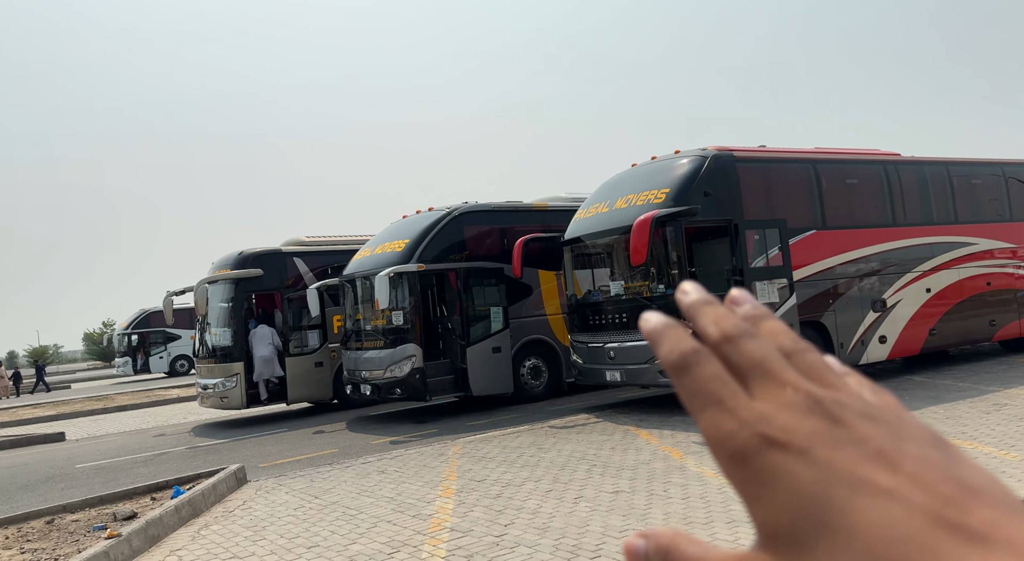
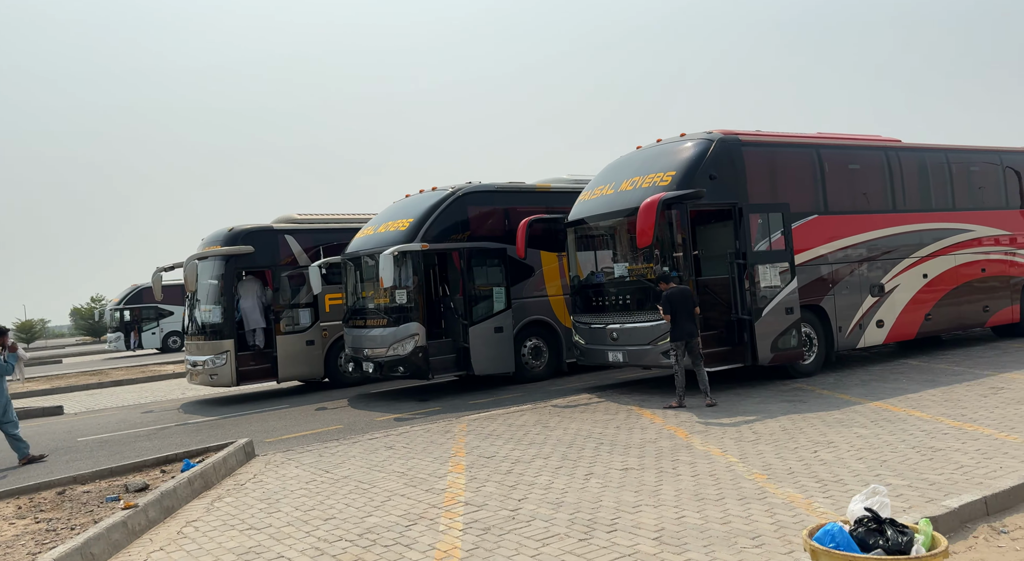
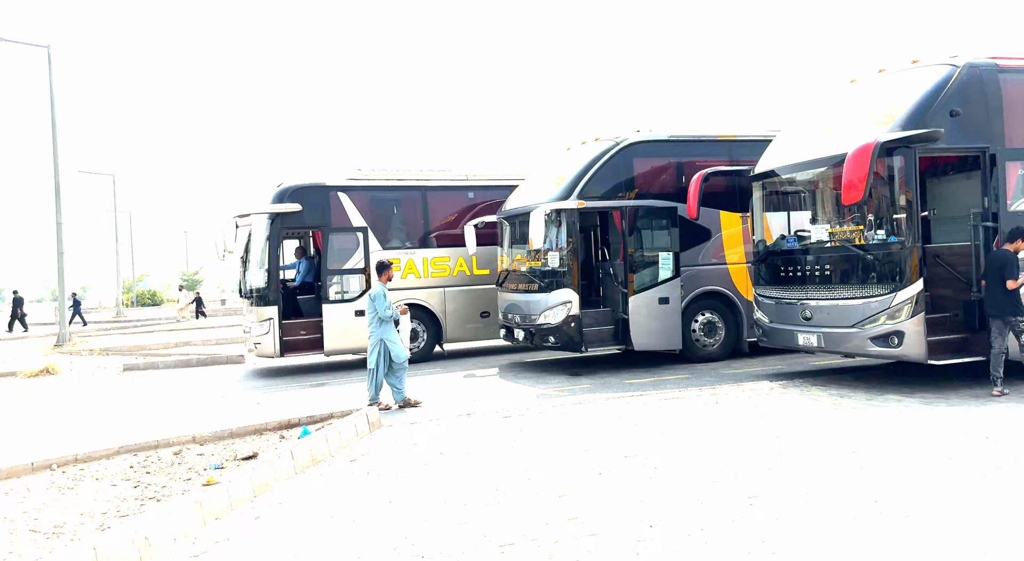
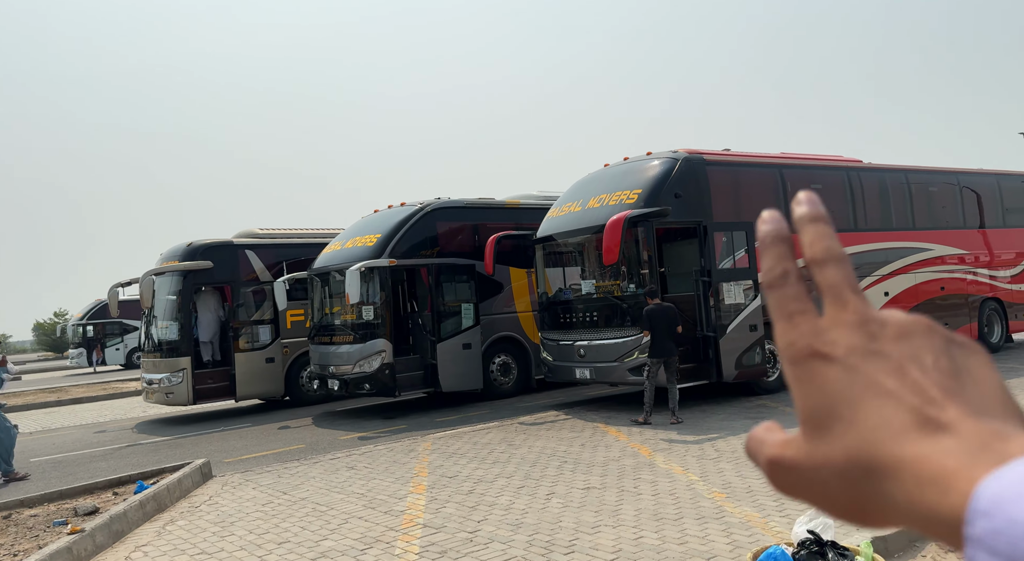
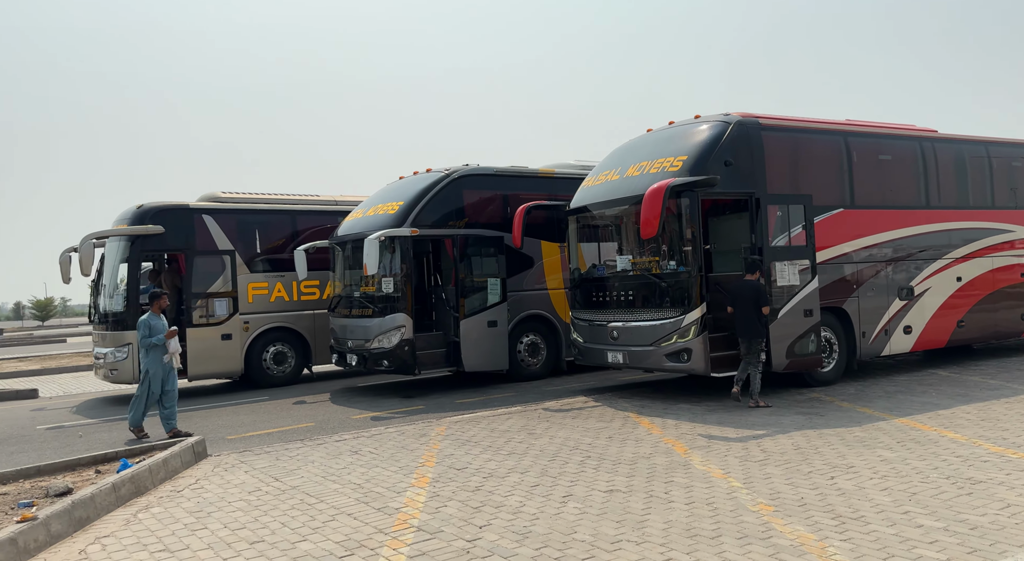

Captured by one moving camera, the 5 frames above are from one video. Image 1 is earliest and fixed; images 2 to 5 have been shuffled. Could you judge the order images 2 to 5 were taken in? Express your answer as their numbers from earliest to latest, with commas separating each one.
2, 4, 5, 3
